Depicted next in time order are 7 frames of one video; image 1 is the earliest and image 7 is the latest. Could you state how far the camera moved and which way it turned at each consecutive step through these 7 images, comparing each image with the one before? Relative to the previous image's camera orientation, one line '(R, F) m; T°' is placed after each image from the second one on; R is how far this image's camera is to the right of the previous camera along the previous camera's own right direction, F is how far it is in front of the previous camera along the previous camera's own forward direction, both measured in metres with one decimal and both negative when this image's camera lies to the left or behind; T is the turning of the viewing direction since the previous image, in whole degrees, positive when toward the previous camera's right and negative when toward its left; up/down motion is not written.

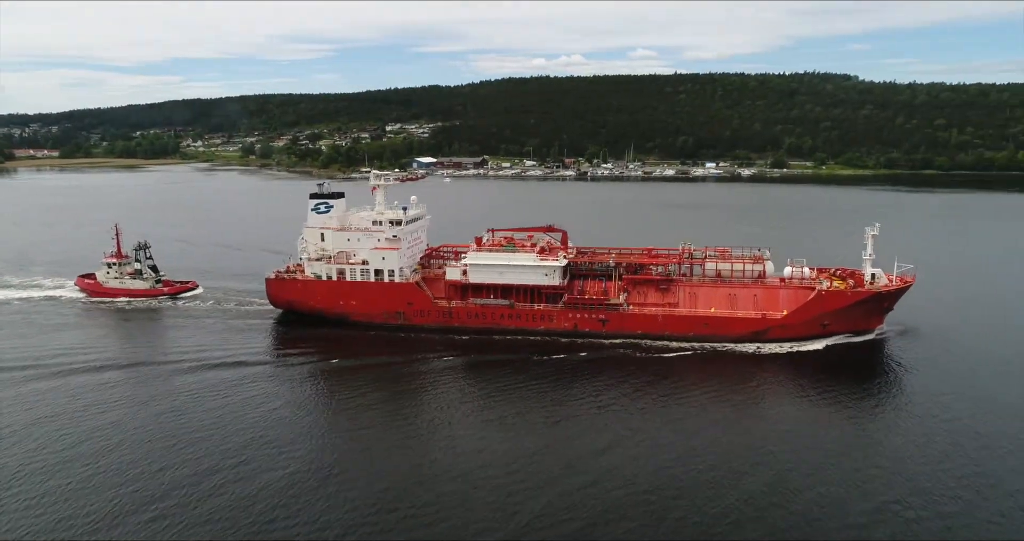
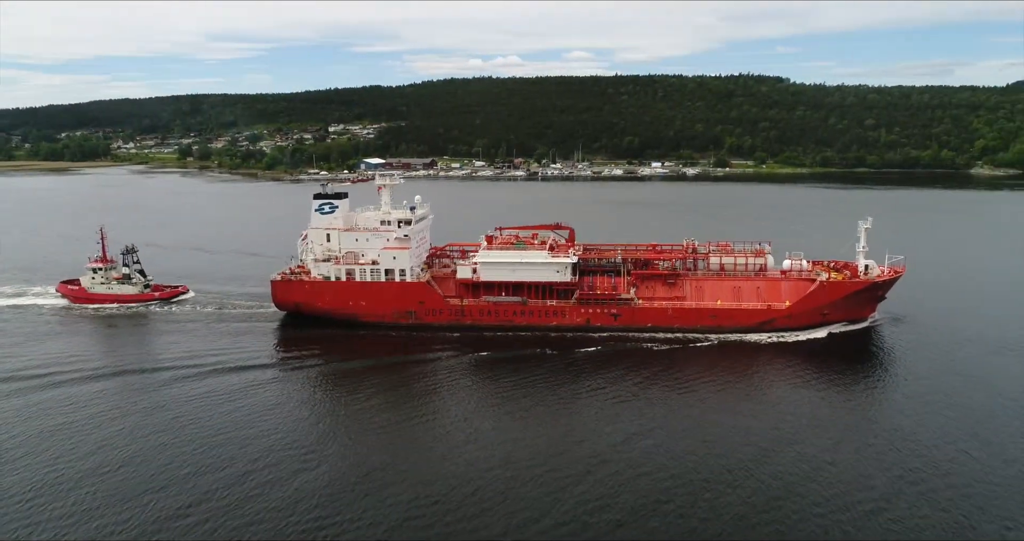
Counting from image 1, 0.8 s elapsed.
(-2.2, -0.3) m; +5°
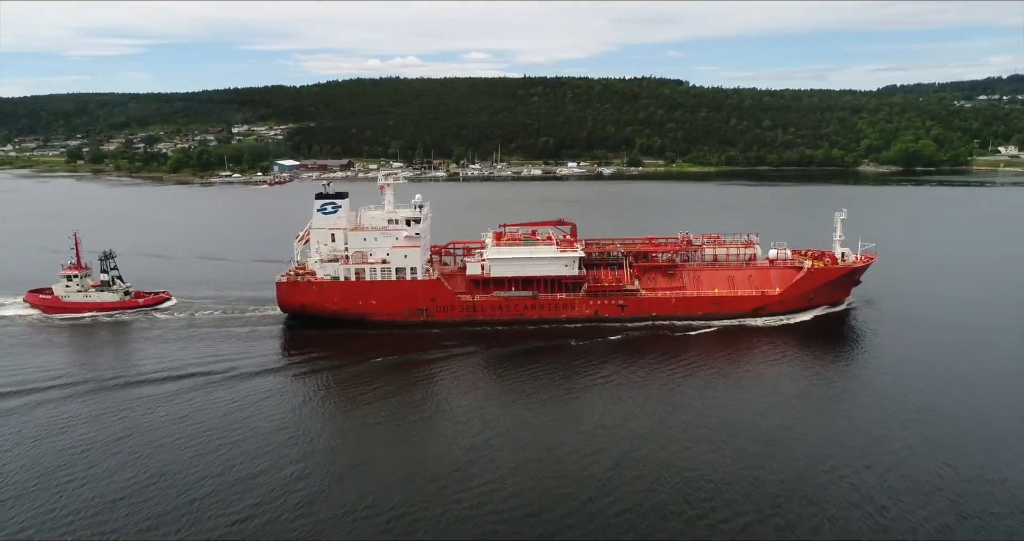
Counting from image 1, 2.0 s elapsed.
(-3.4, -0.4) m; +8°
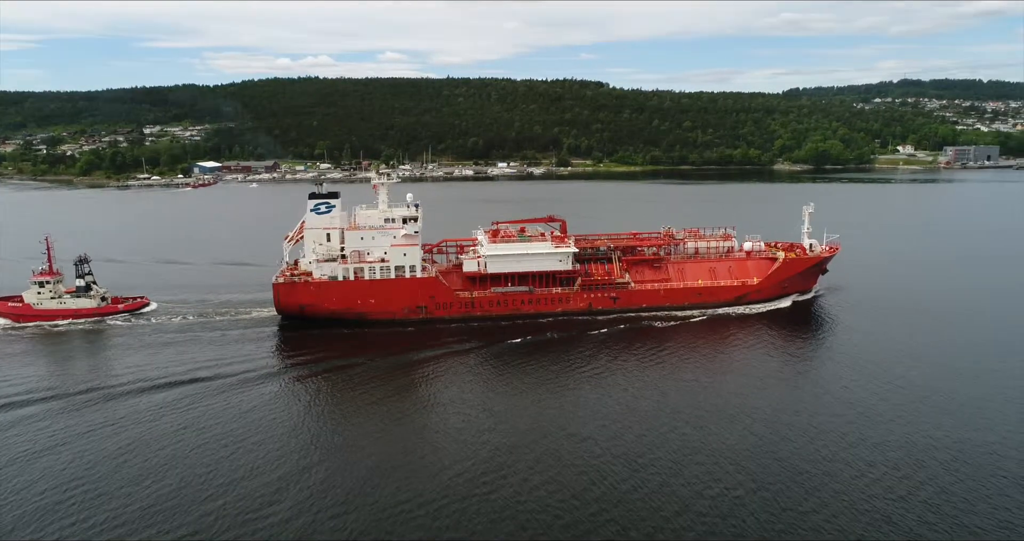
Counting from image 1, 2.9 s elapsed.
(-2.5, -0.5) m; +6°
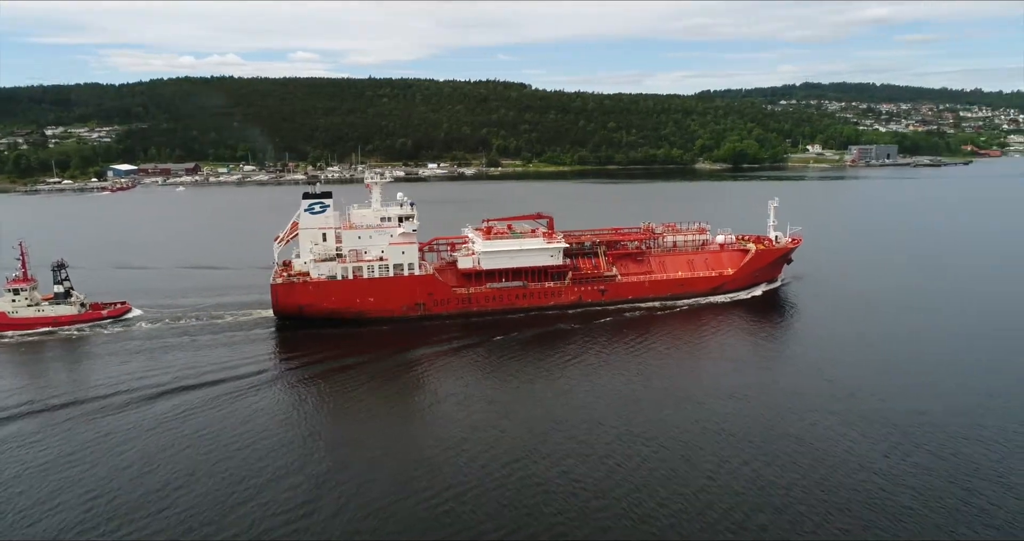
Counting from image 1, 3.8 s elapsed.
(-2.5, -0.6) m; +6°
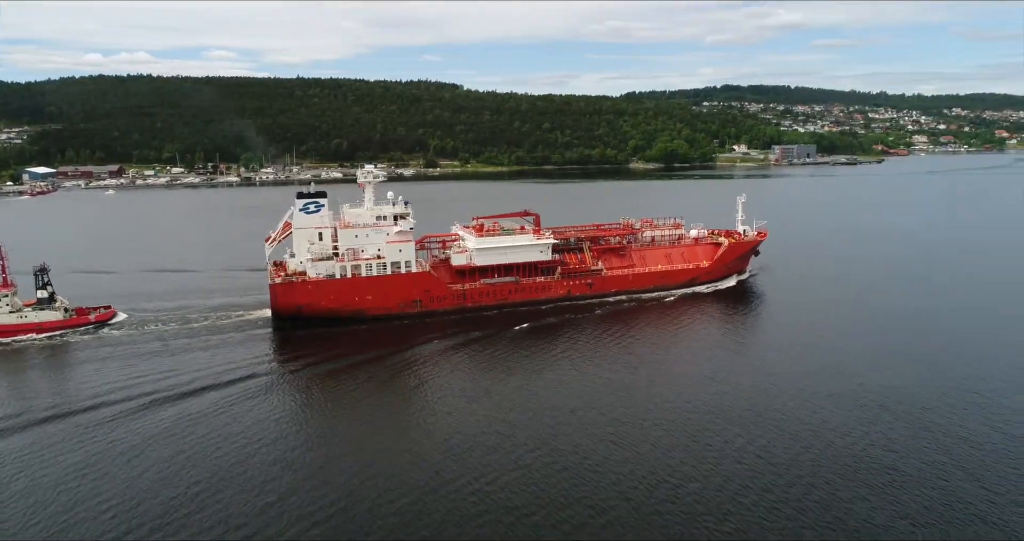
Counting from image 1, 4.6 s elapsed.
(-2.2, -0.6) m; +6°
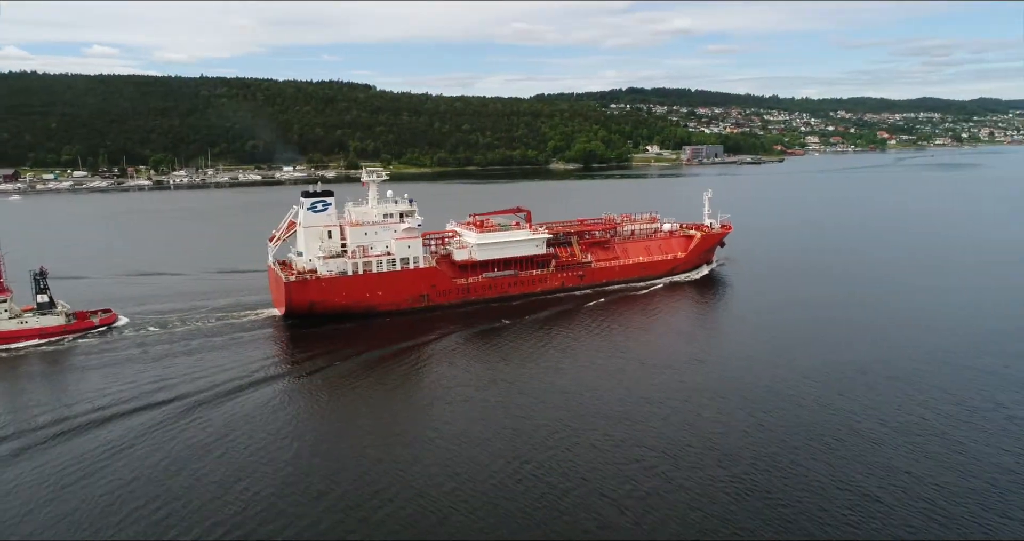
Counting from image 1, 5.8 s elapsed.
(-3.3, -1.0) m; +7°
